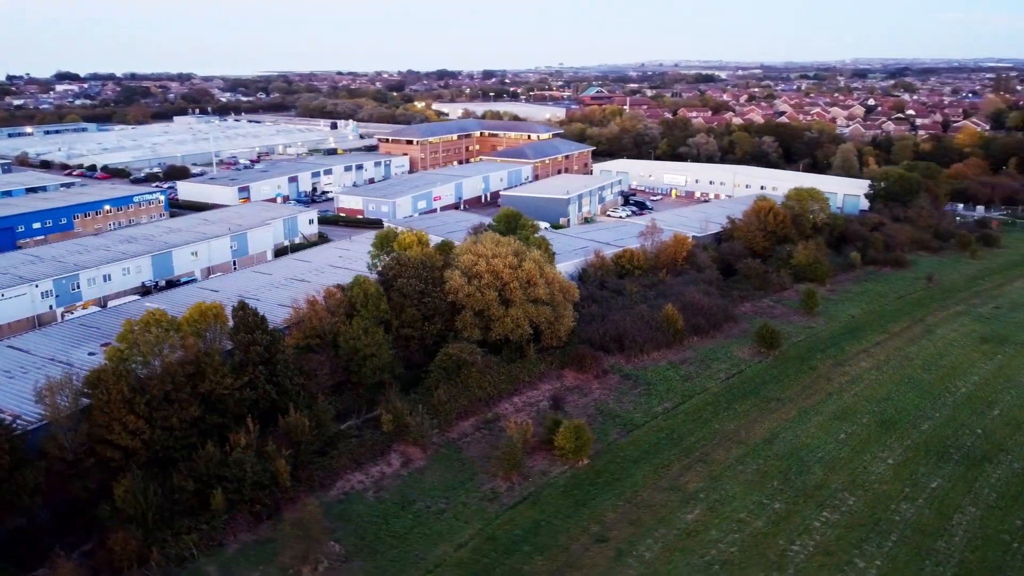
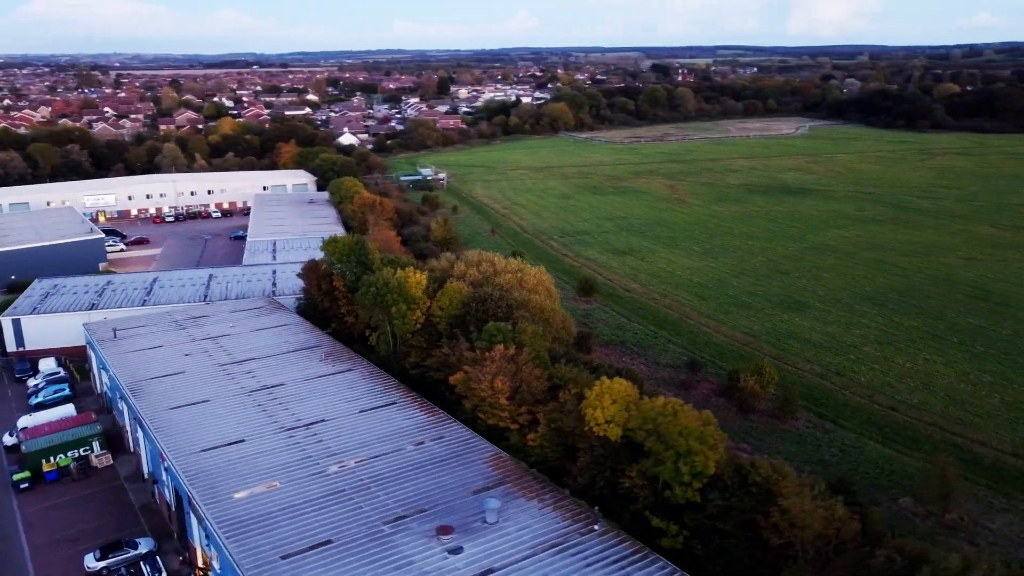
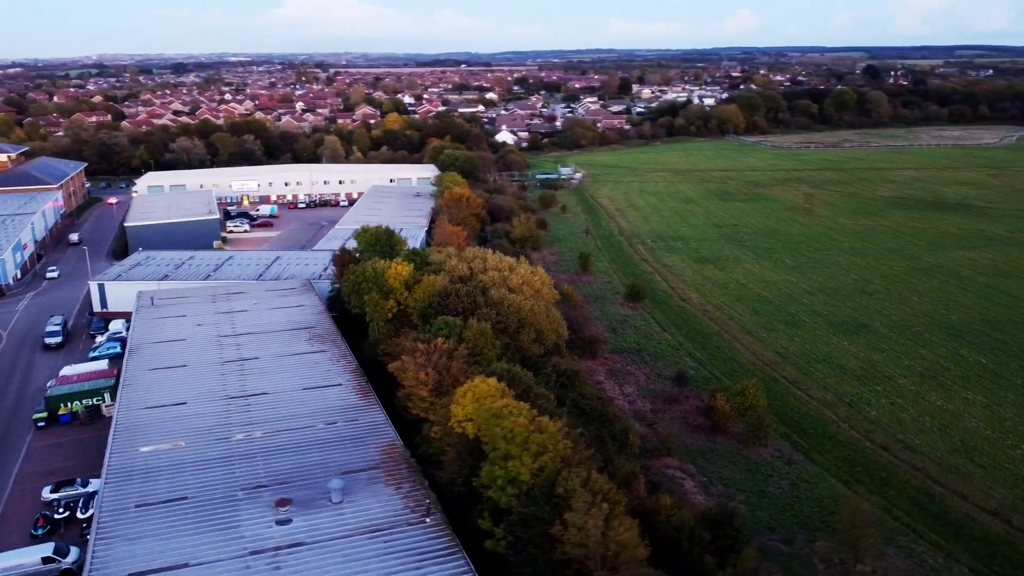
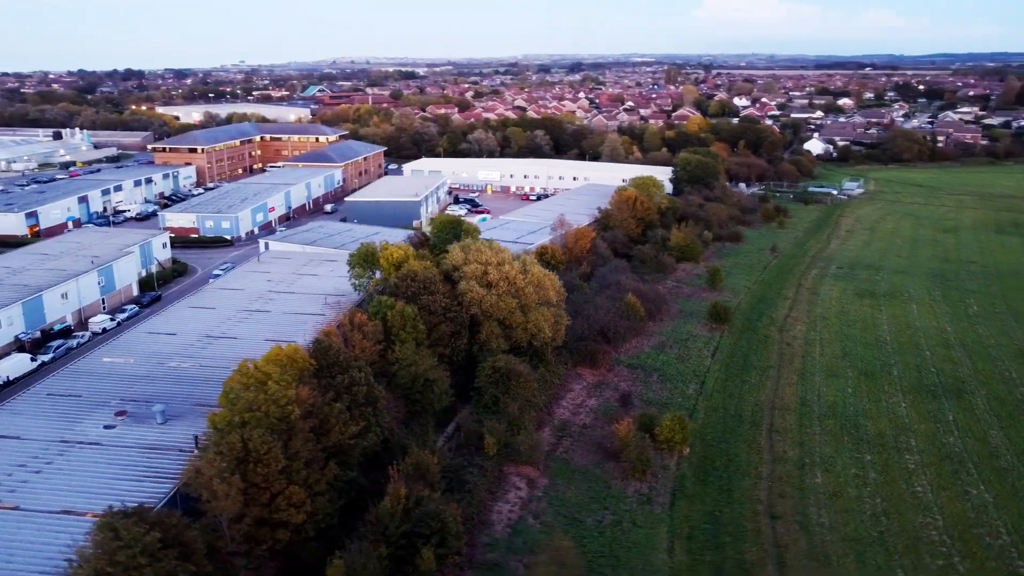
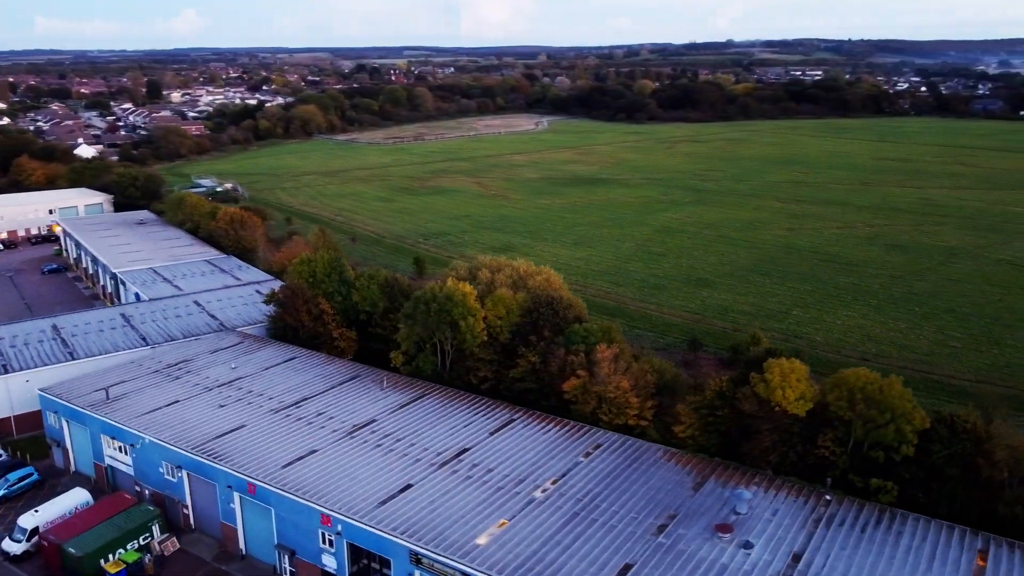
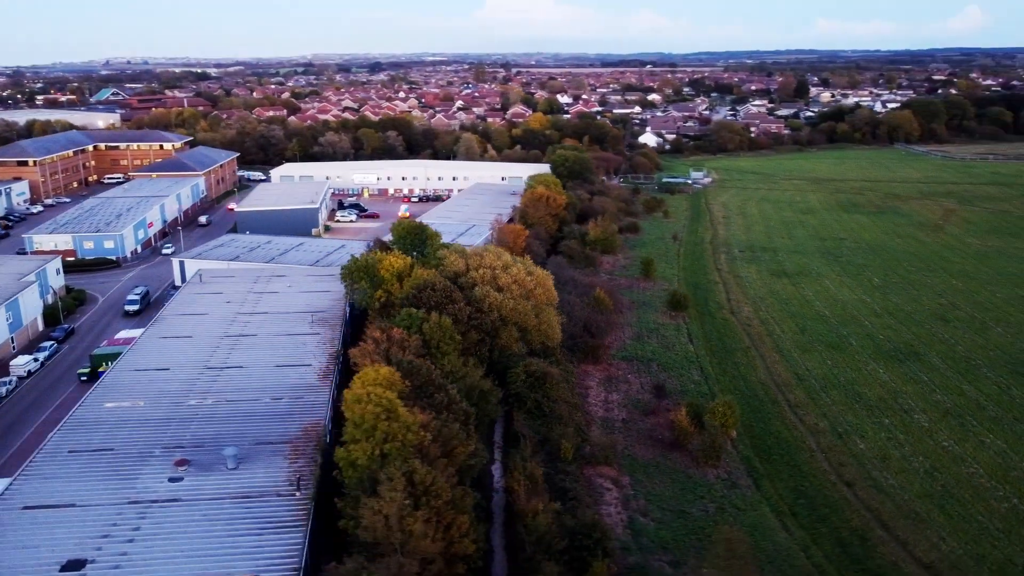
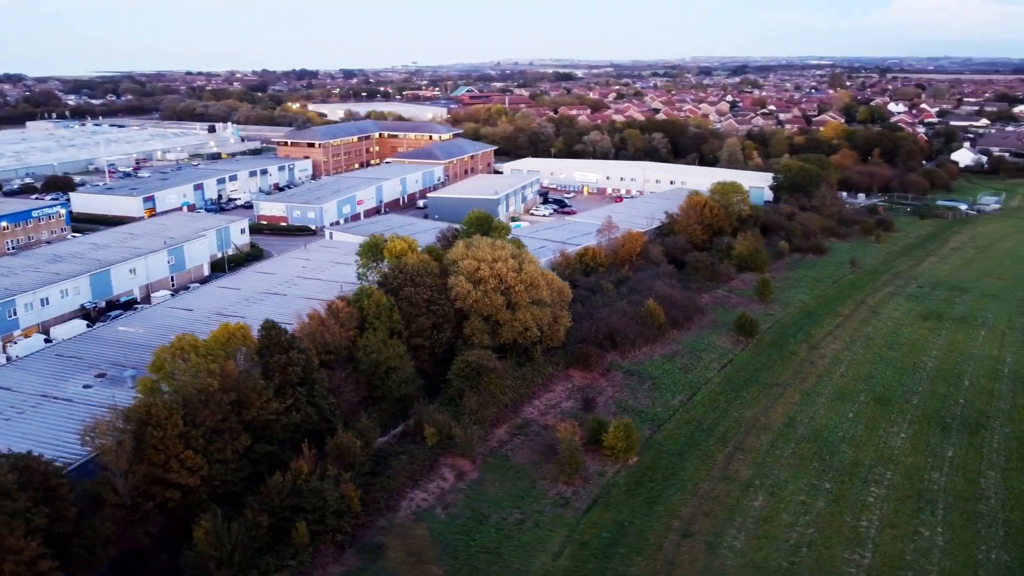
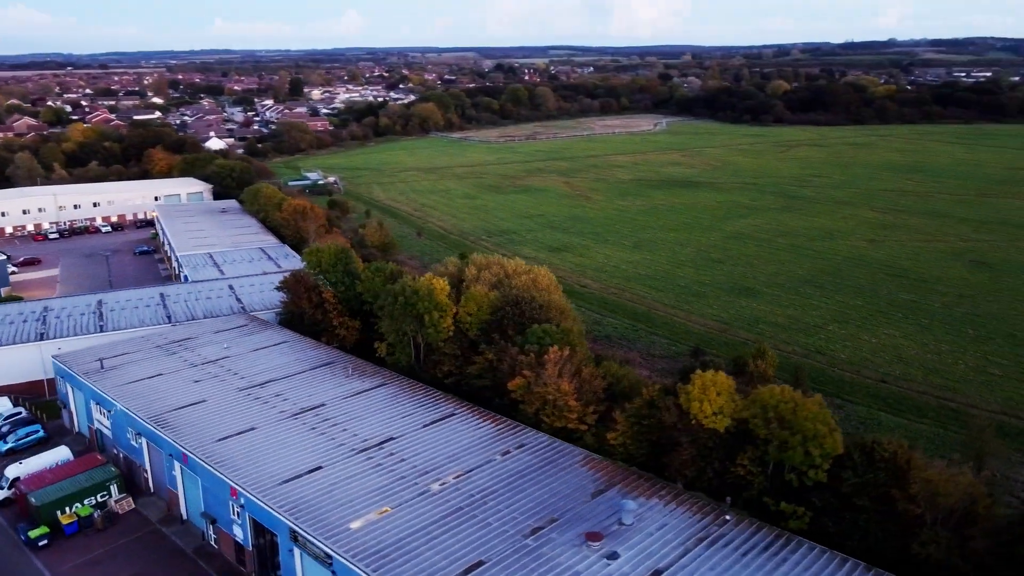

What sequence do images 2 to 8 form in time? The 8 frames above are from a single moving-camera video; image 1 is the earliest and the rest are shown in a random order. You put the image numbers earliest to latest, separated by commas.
7, 4, 6, 3, 2, 8, 5
